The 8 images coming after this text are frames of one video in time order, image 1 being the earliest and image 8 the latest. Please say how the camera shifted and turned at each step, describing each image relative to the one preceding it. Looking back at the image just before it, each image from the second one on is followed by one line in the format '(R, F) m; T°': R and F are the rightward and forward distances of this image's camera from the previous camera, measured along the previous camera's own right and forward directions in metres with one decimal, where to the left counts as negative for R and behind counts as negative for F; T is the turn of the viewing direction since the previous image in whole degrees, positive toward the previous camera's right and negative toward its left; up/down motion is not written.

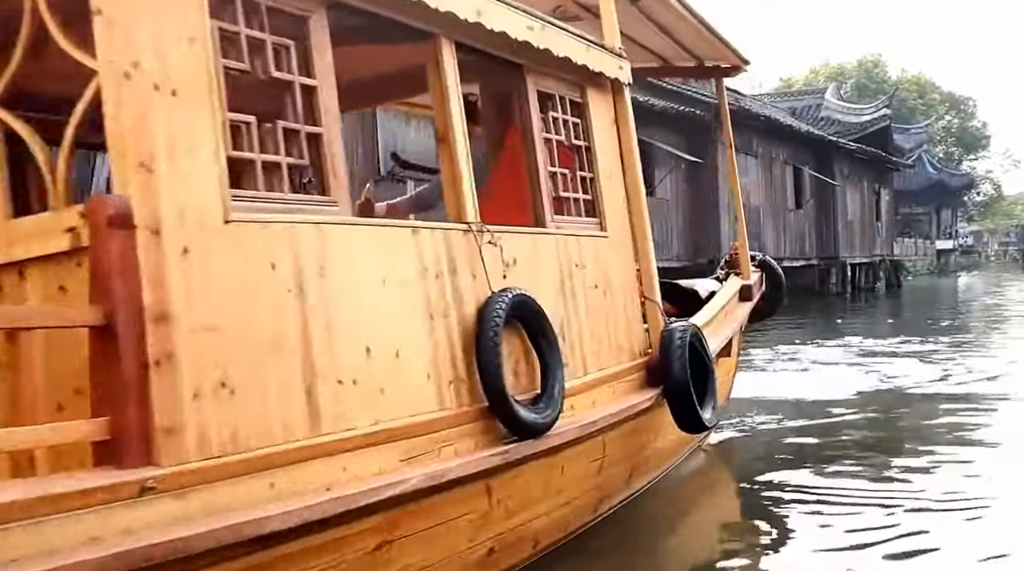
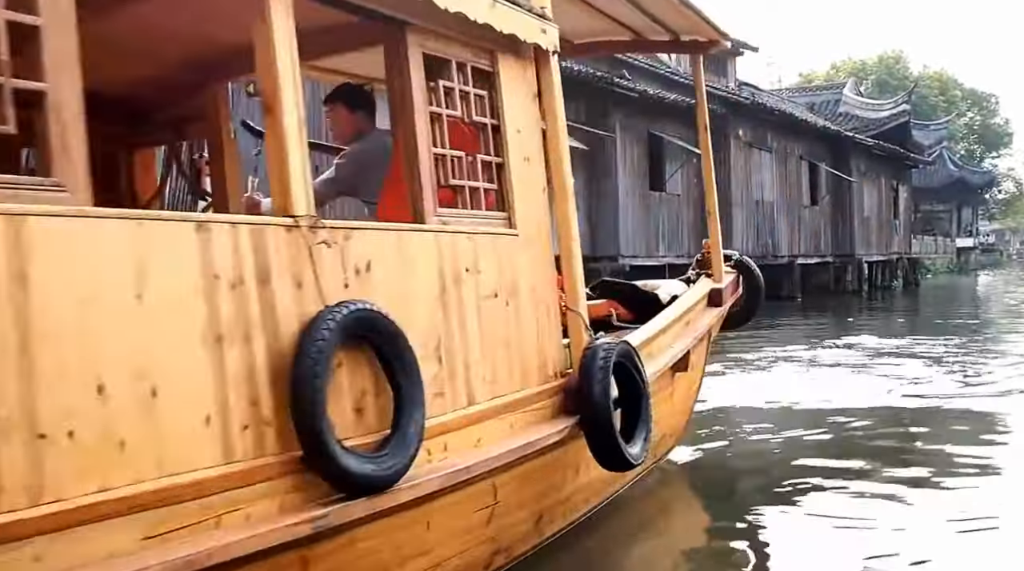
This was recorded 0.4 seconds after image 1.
(+0.2, +0.3) m; -1°
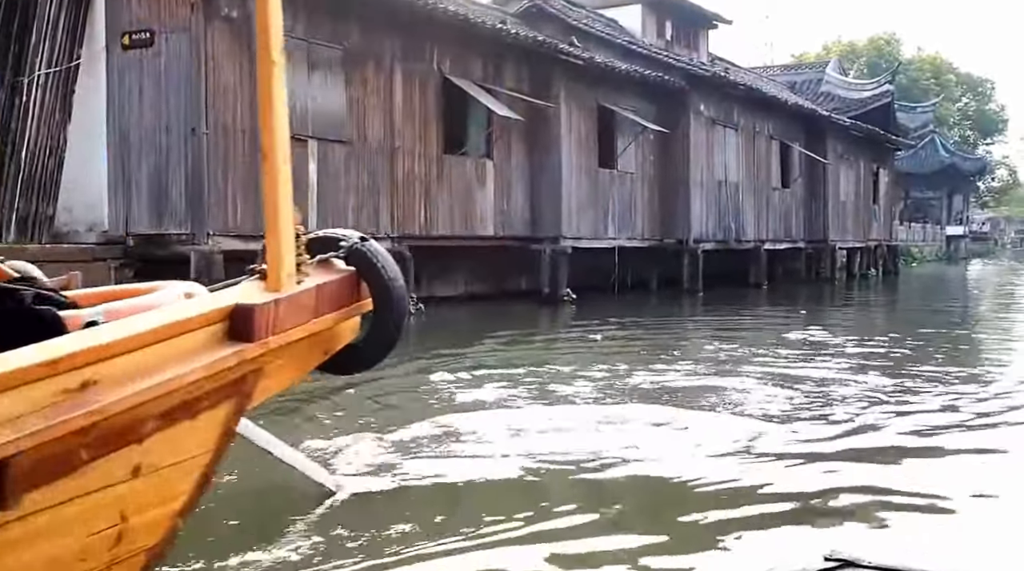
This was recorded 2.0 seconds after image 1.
(+0.8, +1.2) m; 0°
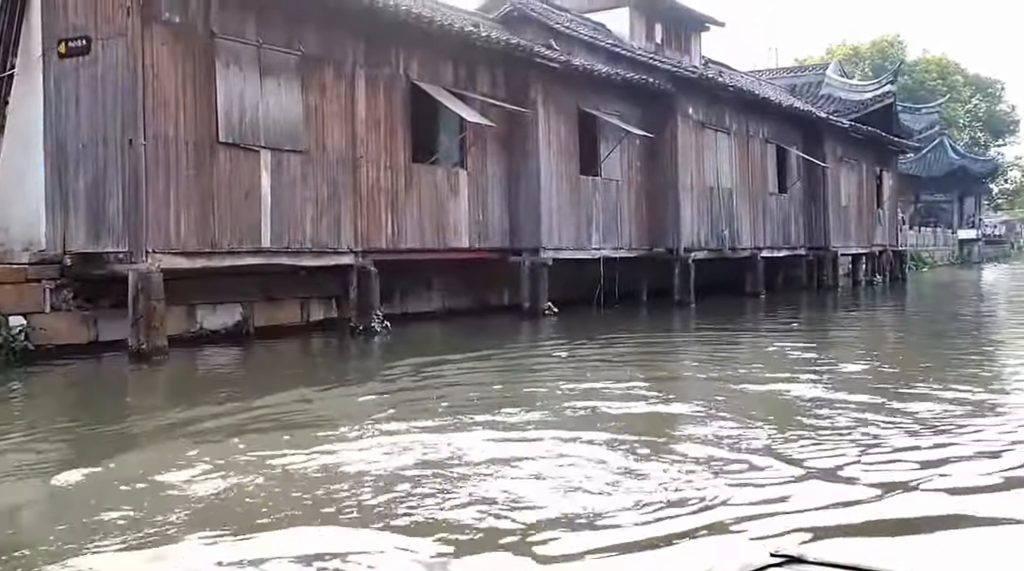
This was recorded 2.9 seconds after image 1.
(+0.4, +0.6) m; -1°
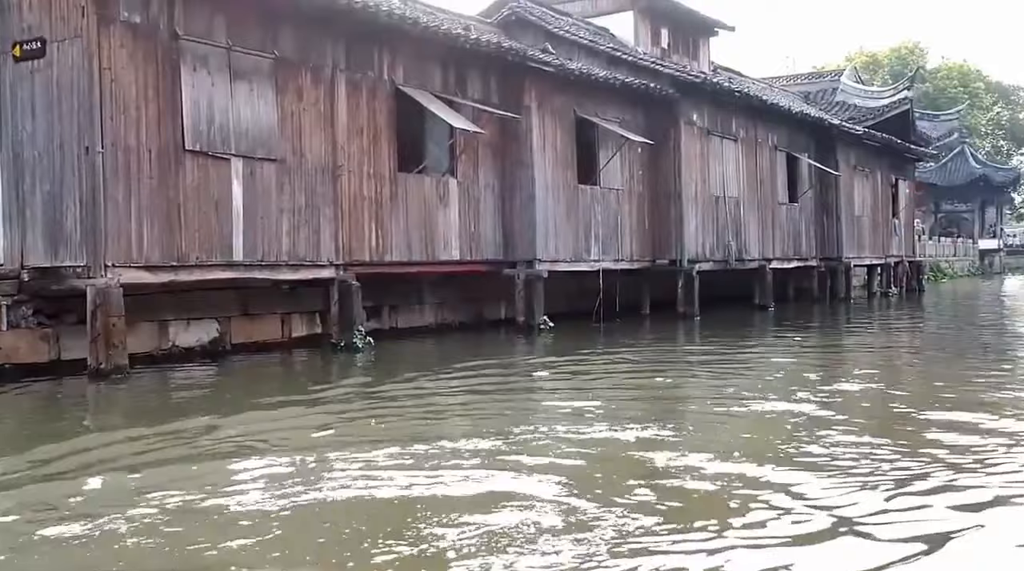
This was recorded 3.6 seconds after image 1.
(+0.3, +0.5) m; -1°
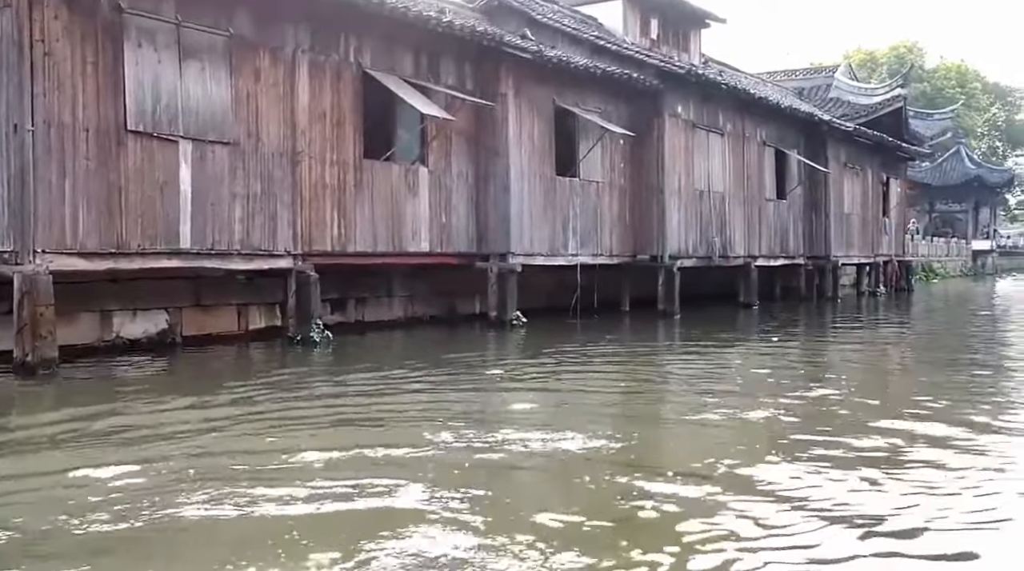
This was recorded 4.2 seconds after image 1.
(+0.2, +0.5) m; 0°
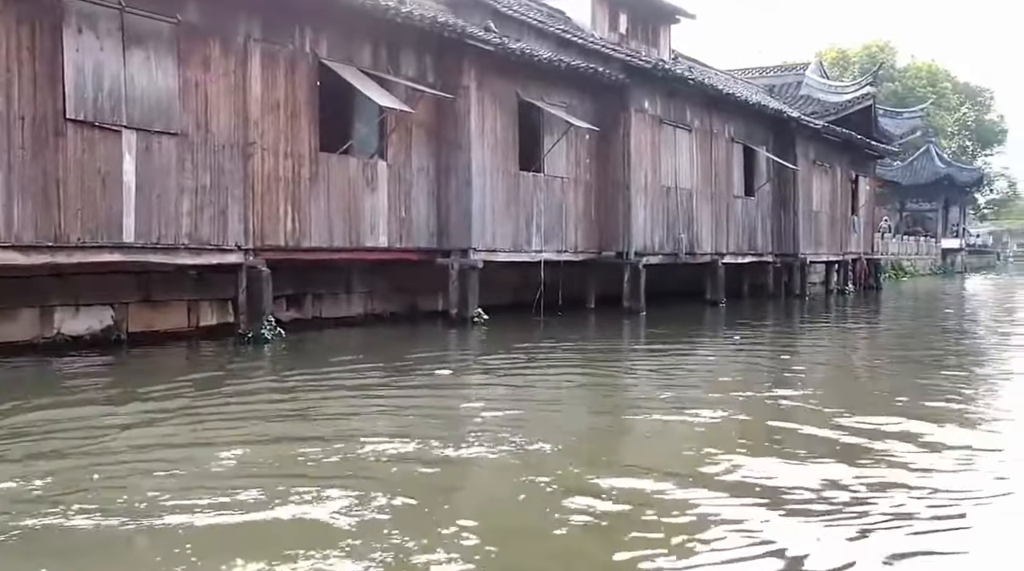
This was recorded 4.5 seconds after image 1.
(+0.1, +0.2) m; +1°
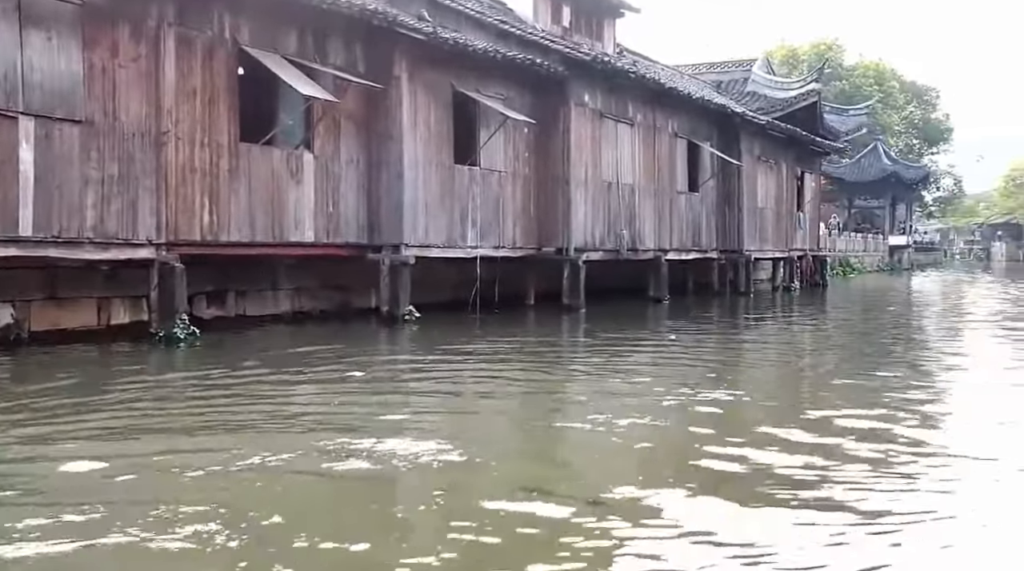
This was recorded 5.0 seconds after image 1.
(+0.2, +0.4) m; +2°
